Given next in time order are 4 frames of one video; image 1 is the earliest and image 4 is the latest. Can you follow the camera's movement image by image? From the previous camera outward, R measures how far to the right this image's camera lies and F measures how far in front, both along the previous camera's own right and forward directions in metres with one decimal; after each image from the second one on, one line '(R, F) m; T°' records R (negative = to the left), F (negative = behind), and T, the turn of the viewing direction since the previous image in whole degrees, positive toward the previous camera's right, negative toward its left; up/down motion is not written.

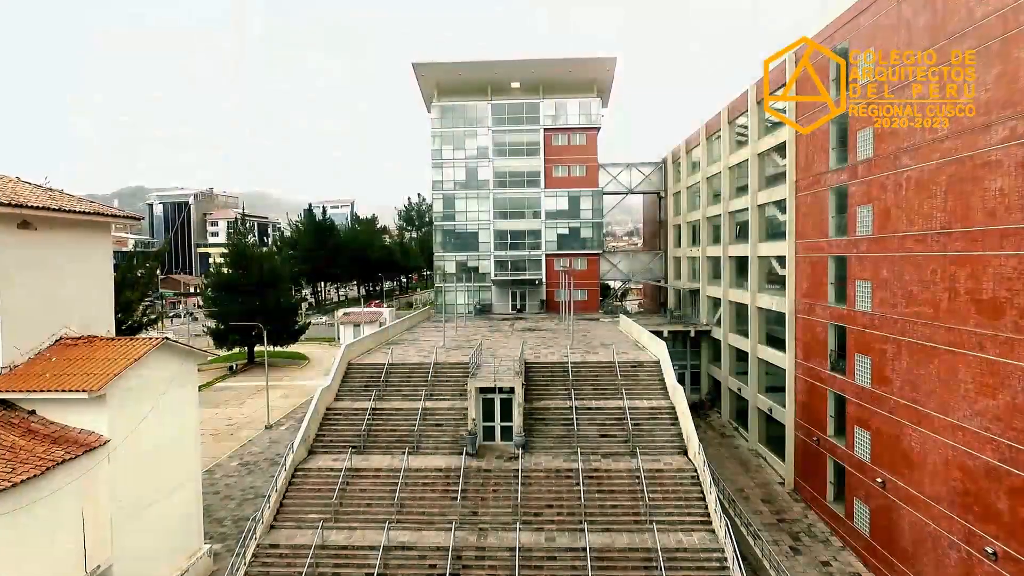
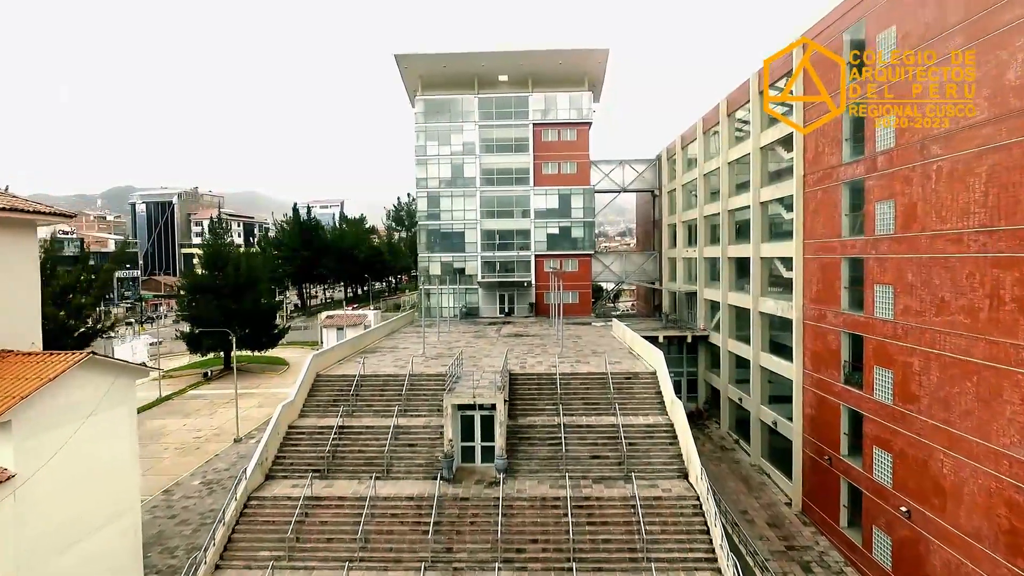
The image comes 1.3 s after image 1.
(+0.3, +1.8) m; +1°
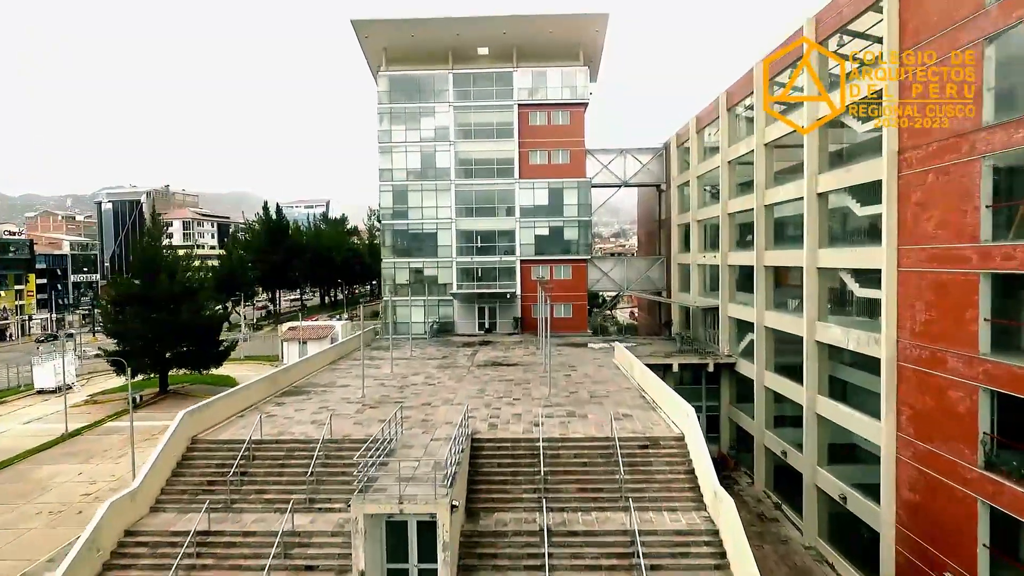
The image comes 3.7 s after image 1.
(+0.6, +6.1) m; +1°
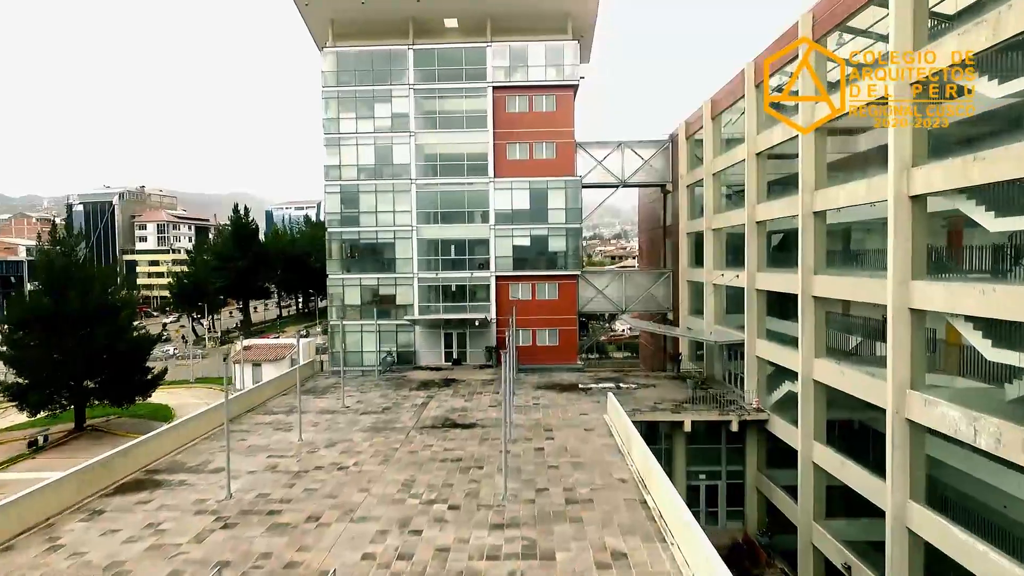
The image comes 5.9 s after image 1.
(+1.2, +5.8) m; 0°
